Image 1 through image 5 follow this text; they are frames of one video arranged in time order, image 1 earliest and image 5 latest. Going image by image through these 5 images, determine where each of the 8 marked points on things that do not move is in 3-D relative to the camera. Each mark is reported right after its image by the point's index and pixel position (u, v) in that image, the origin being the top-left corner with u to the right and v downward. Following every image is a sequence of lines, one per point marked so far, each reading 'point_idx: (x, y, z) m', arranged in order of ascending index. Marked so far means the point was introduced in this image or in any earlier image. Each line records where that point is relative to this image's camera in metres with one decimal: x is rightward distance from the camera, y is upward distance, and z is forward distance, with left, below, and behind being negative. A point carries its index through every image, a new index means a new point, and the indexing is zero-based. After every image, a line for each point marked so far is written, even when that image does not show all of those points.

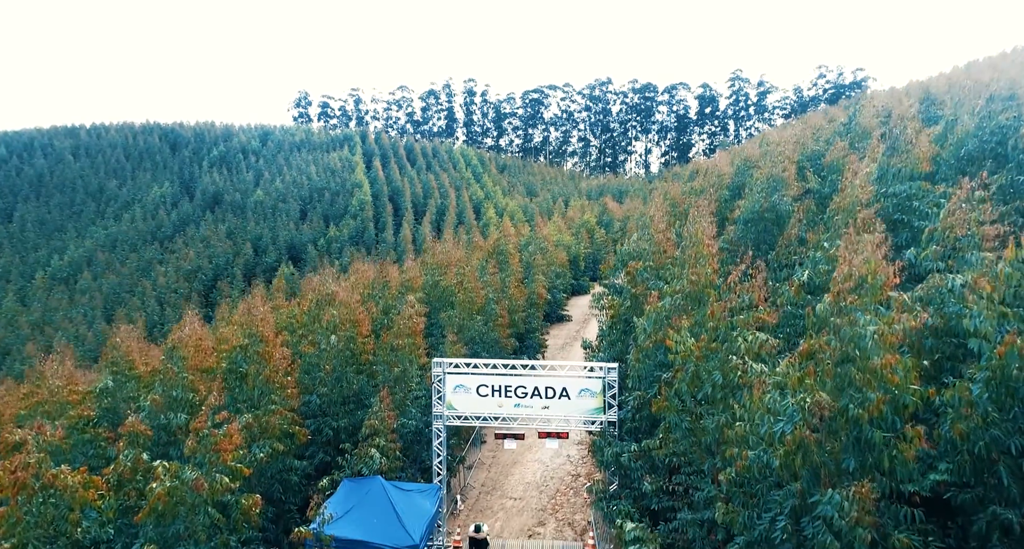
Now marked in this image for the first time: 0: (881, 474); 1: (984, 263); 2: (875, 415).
0: (+4.0, -2.2, +7.5) m
1: (+6.2, +0.1, +9.2) m
2: (+3.9, -1.5, +7.5) m
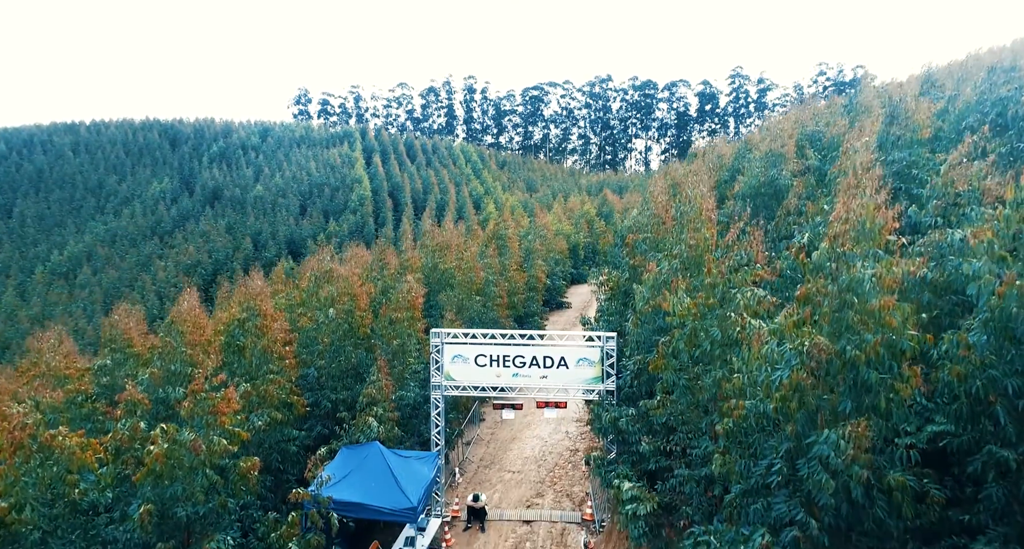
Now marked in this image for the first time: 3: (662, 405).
0: (+3.9, -1.5, +7.5) m
1: (+6.2, +0.8, +9.2) m
2: (+3.9, -0.9, +7.5) m
3: (+2.4, -2.1, +11.4) m
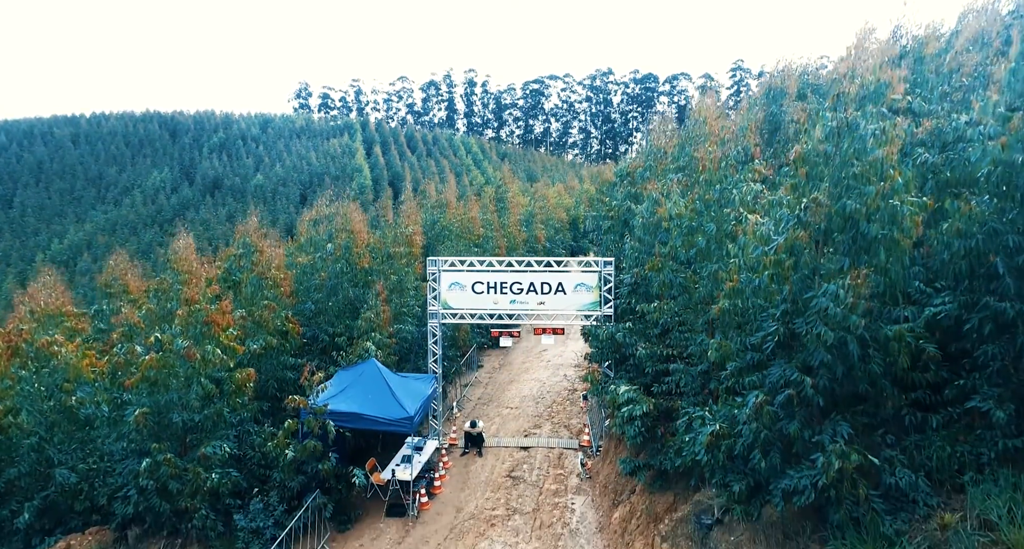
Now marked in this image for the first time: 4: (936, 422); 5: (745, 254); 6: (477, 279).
0: (+3.9, 0.0, +7.4) m
1: (+6.1, +2.4, +9.1) m
2: (+3.8, +0.7, +7.4) m
3: (+2.4, -0.5, +11.3) m
4: (+4.7, -1.6, +7.8) m
5: (+3.0, +0.3, +8.9) m
6: (-0.7, -0.1, +14.8) m
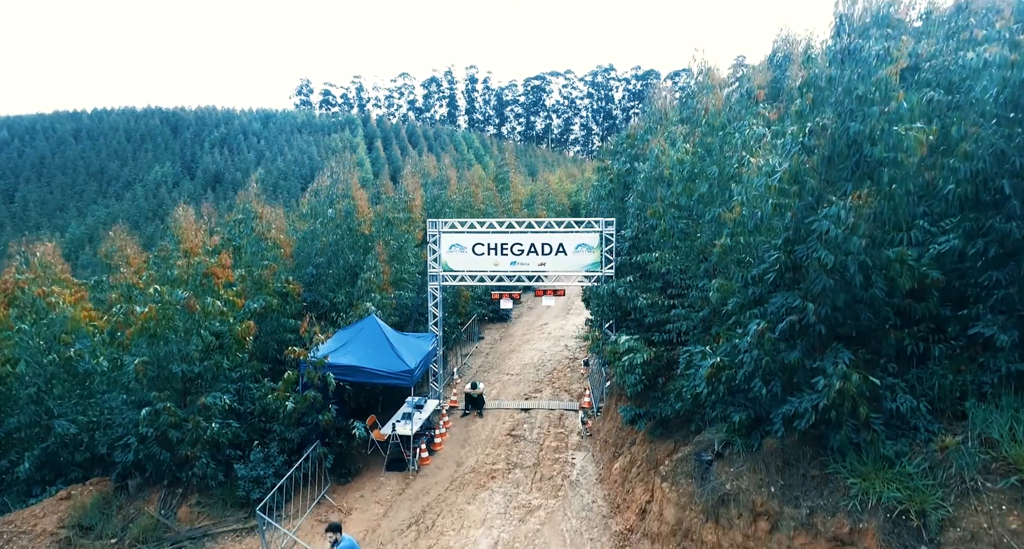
0: (+3.9, +0.8, +7.4) m
1: (+6.1, +3.2, +9.1) m
2: (+3.8, +1.5, +7.4) m
3: (+2.4, +0.3, +11.3) m
4: (+4.7, -0.8, +7.7) m
5: (+3.0, +1.1, +8.9) m
6: (-0.7, +0.7, +14.8) m
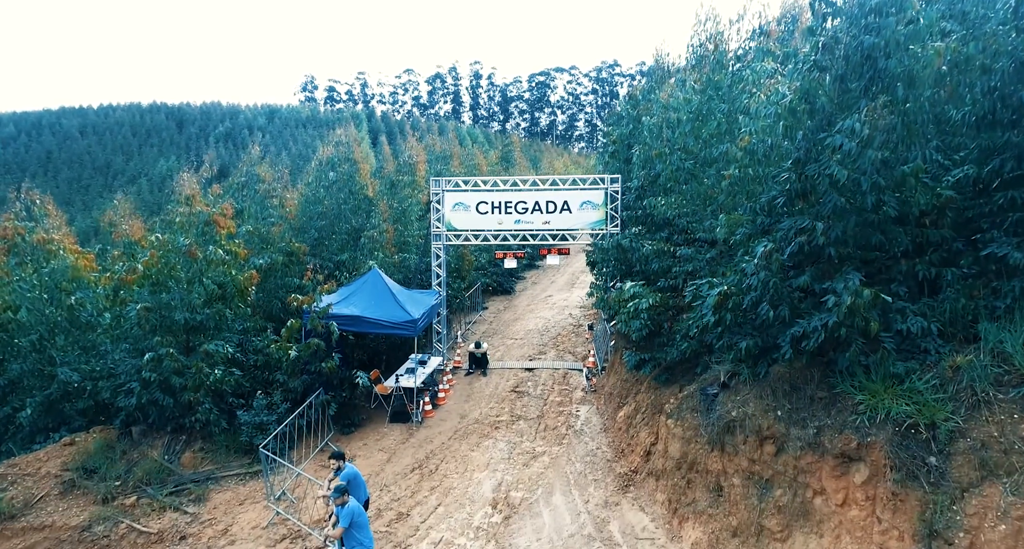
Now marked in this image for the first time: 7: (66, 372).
0: (+3.9, +1.7, +7.3) m
1: (+6.1, +4.0, +9.0) m
2: (+3.8, +2.3, +7.3) m
3: (+2.4, +1.1, +11.2) m
4: (+4.7, 0.0, +7.6) m
5: (+3.0, +1.9, +8.8) m
6: (-0.7, +1.6, +14.8) m
7: (-7.1, -1.6, +11.3) m
